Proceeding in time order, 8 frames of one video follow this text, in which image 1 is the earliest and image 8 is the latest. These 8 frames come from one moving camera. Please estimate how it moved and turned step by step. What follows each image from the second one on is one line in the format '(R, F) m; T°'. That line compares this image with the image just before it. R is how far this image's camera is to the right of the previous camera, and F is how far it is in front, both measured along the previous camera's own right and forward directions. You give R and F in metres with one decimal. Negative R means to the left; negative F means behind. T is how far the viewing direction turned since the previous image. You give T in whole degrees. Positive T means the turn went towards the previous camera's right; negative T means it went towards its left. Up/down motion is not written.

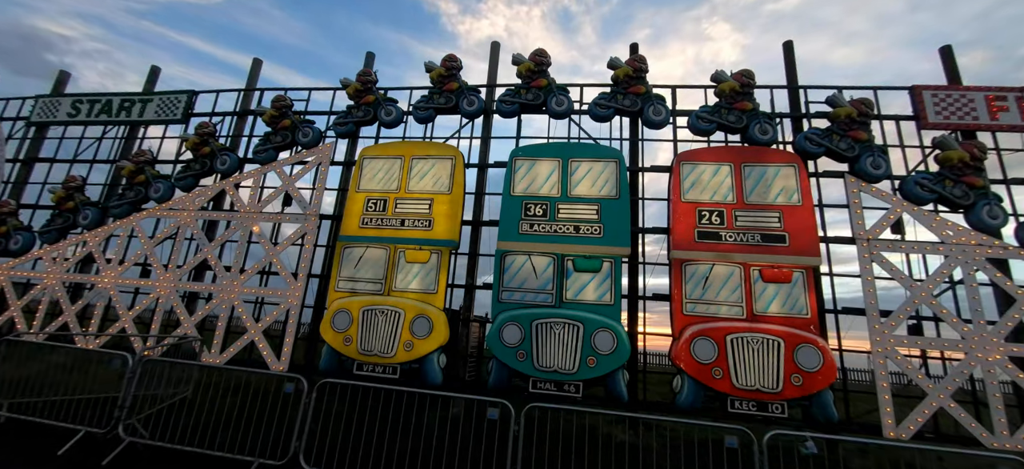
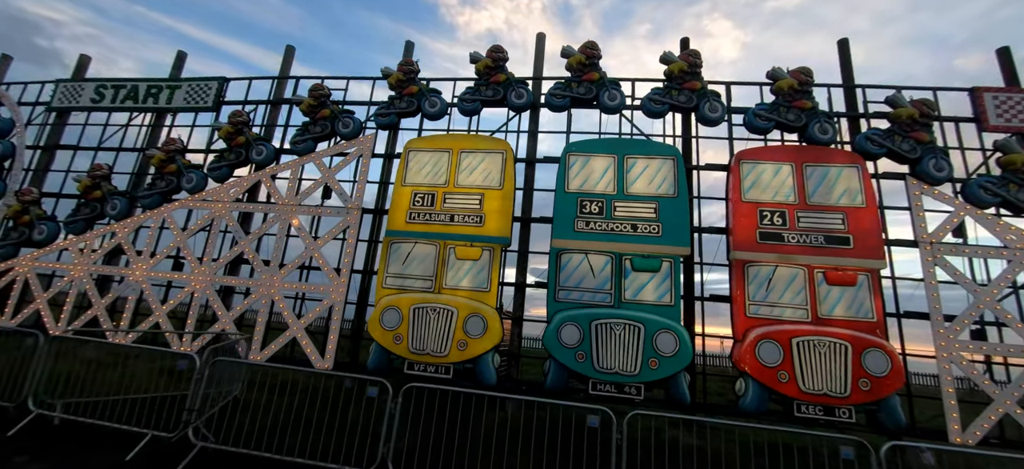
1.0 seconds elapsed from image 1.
(-1.1, +0.2) m; +1°
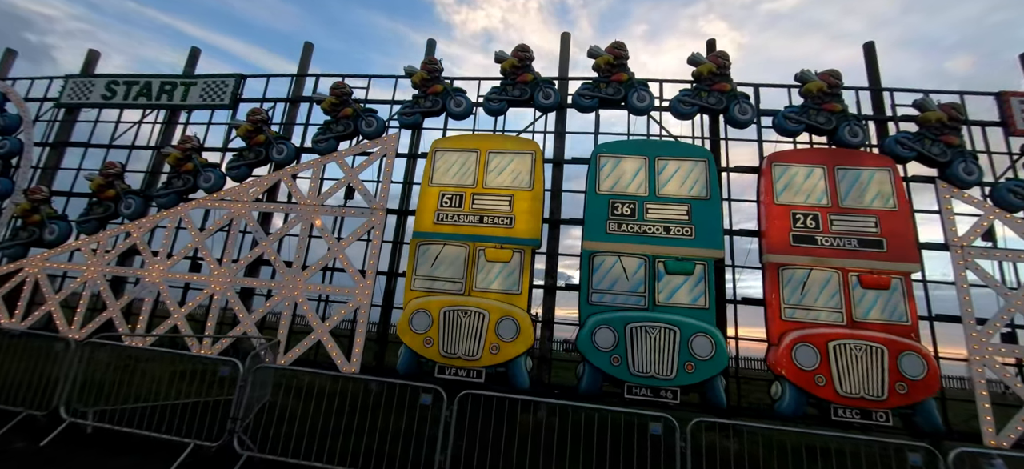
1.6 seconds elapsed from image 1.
(-0.7, +0.1) m; +1°
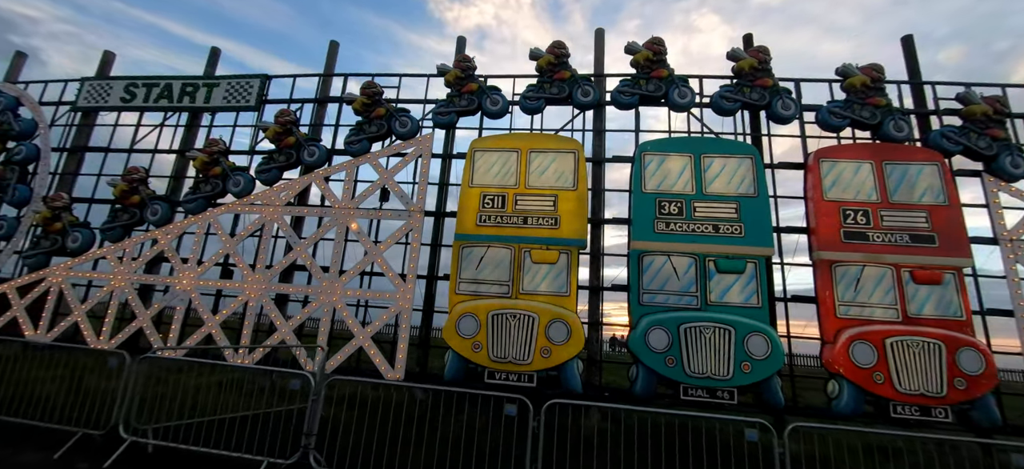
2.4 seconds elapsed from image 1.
(-0.9, +0.1) m; +1°
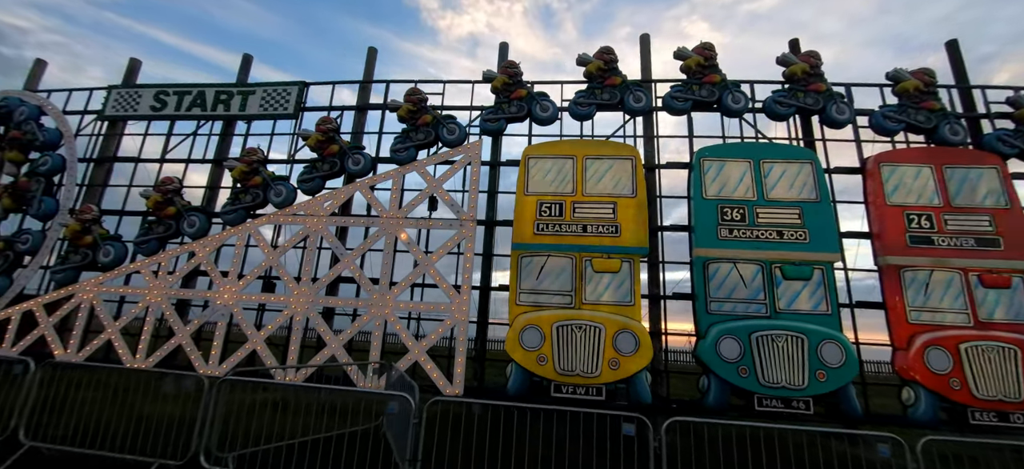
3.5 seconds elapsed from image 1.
(-1.2, +0.2) m; +1°
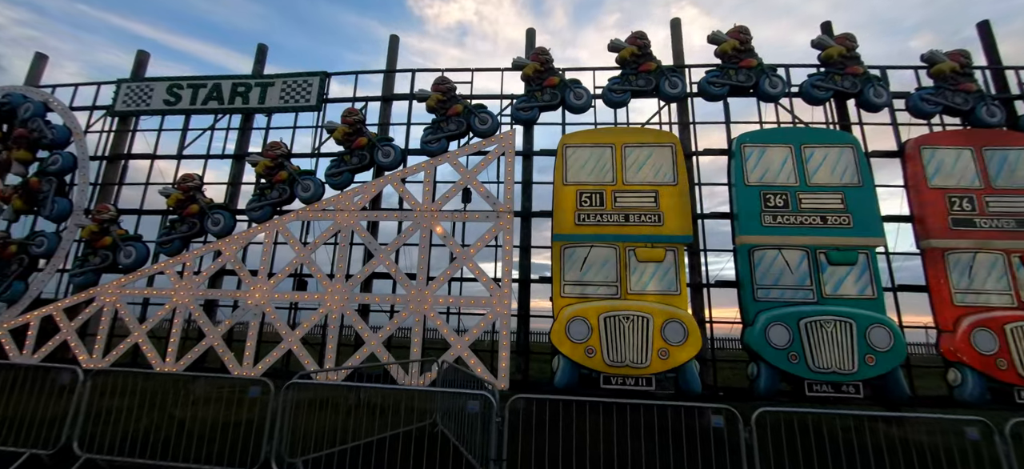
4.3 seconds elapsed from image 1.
(-0.9, +0.1) m; +1°
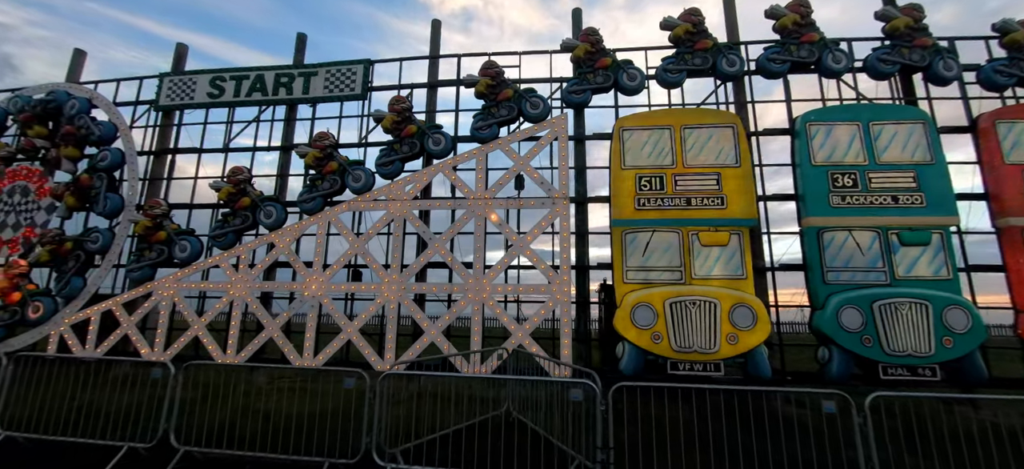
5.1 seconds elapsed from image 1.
(-0.9, +0.1) m; -1°
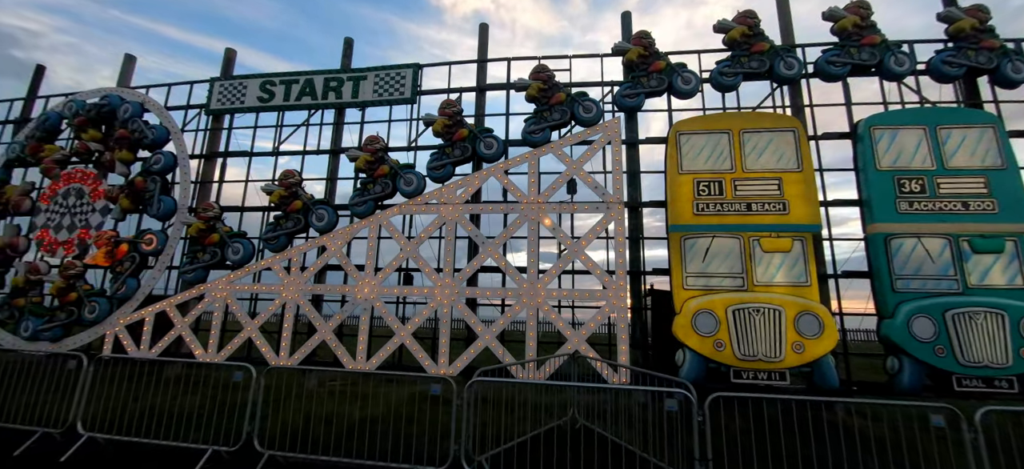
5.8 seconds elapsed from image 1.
(-0.8, 0.0) m; -1°
